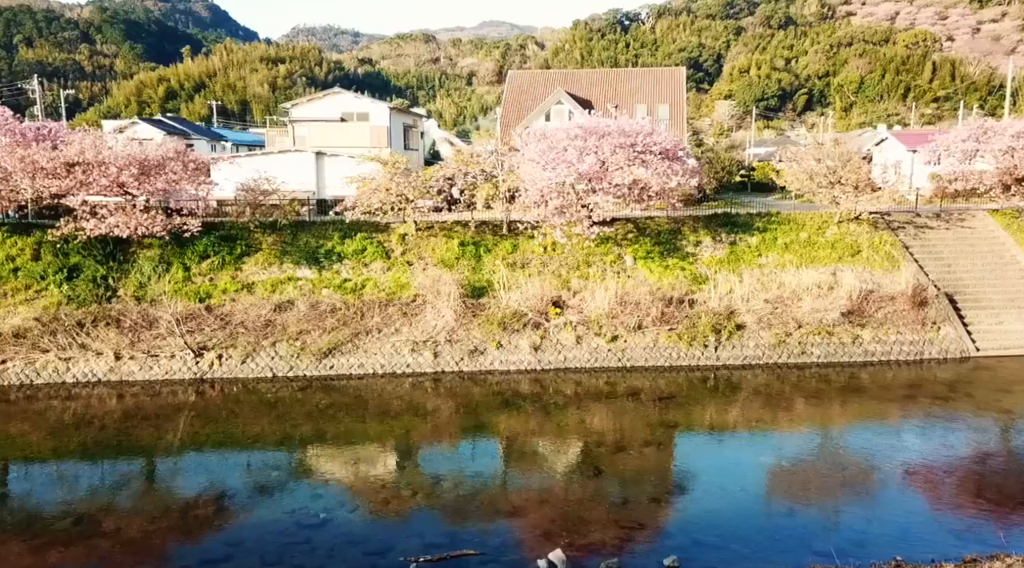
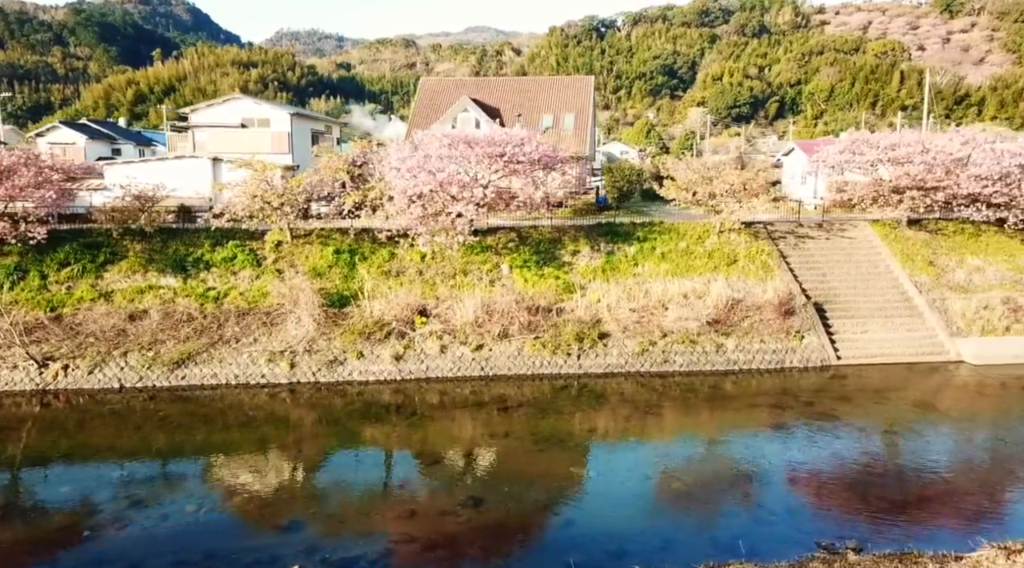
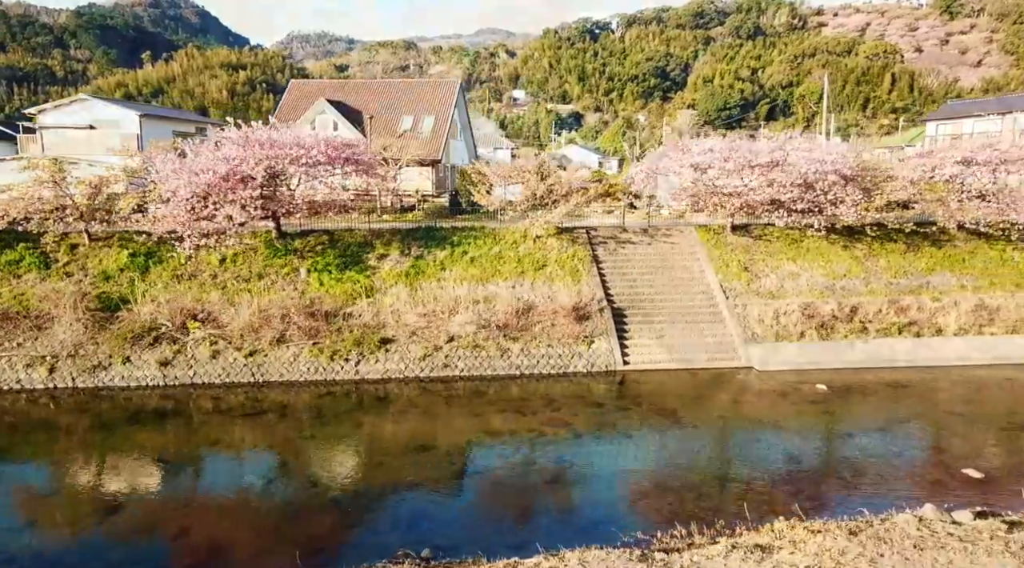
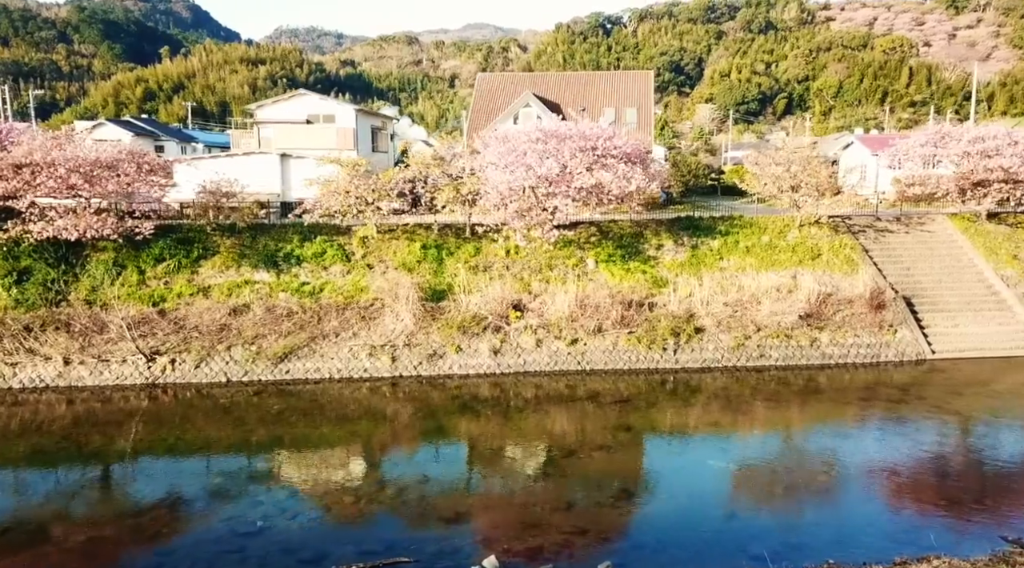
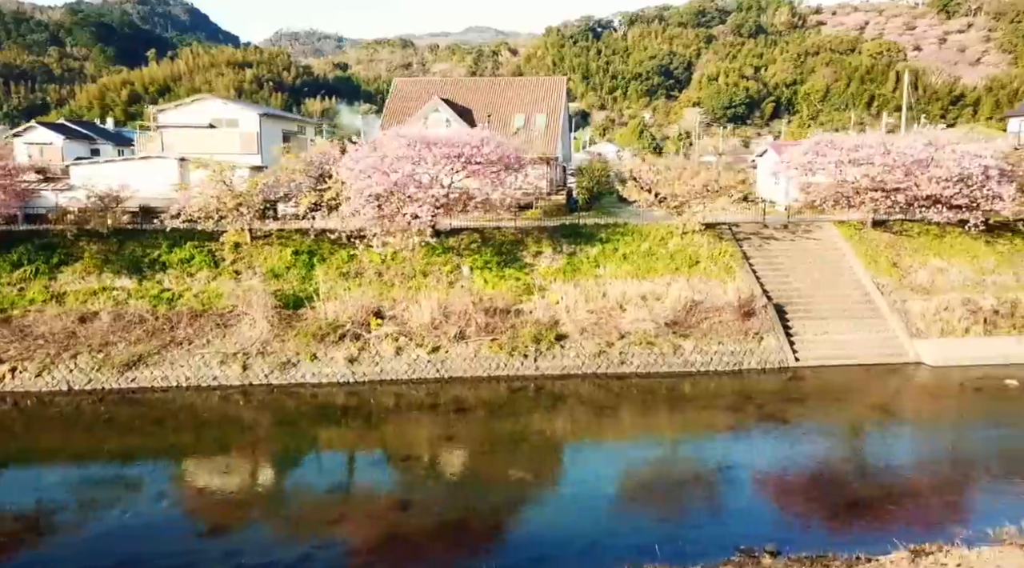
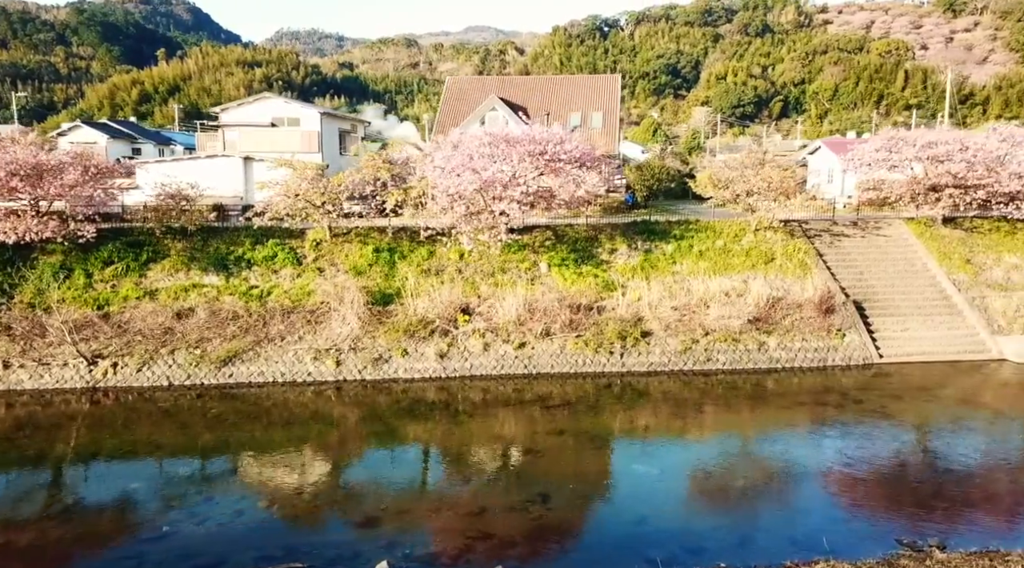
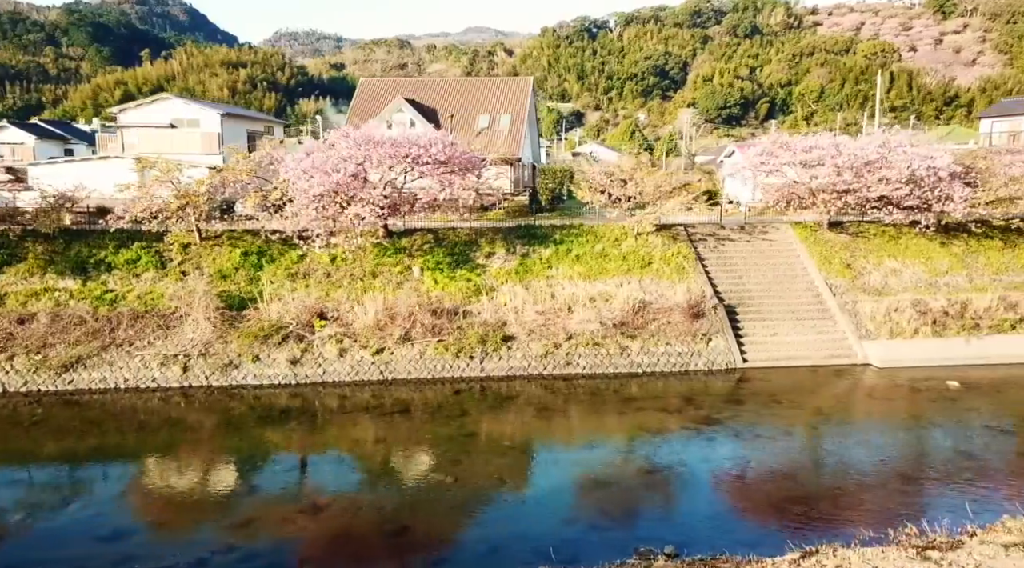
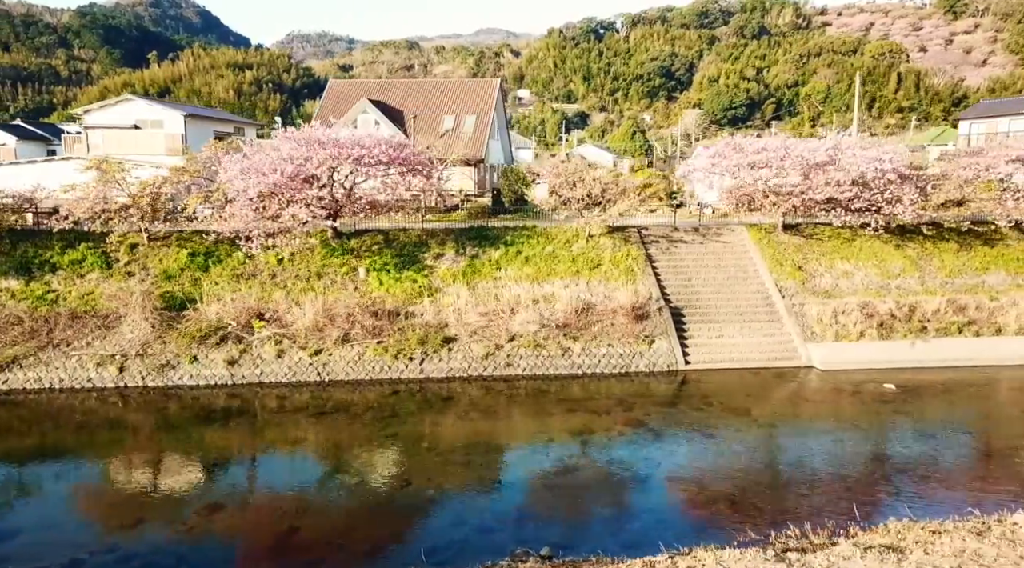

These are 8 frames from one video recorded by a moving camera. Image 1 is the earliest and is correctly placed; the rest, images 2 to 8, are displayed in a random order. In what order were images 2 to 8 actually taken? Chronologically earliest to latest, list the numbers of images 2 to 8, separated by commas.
4, 6, 2, 5, 7, 8, 3
